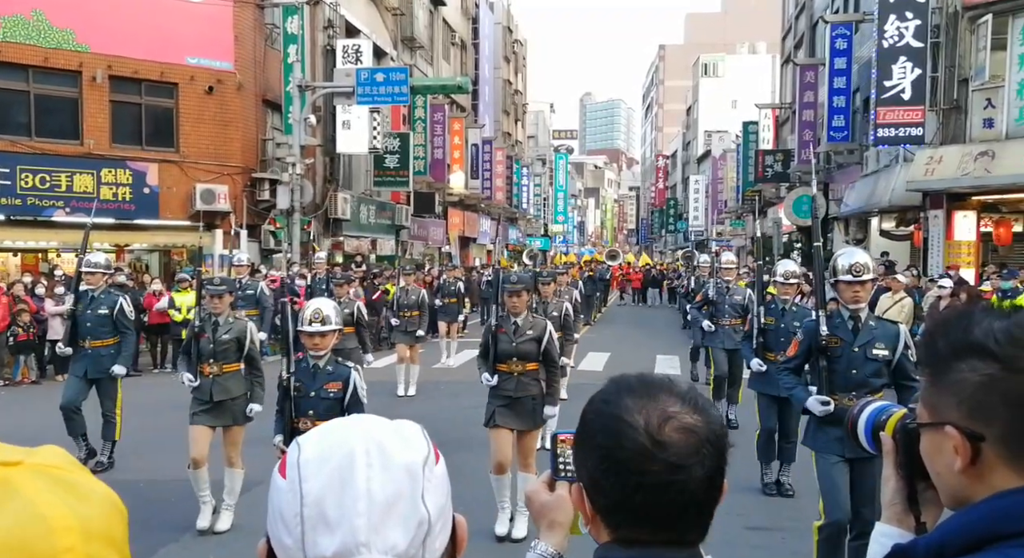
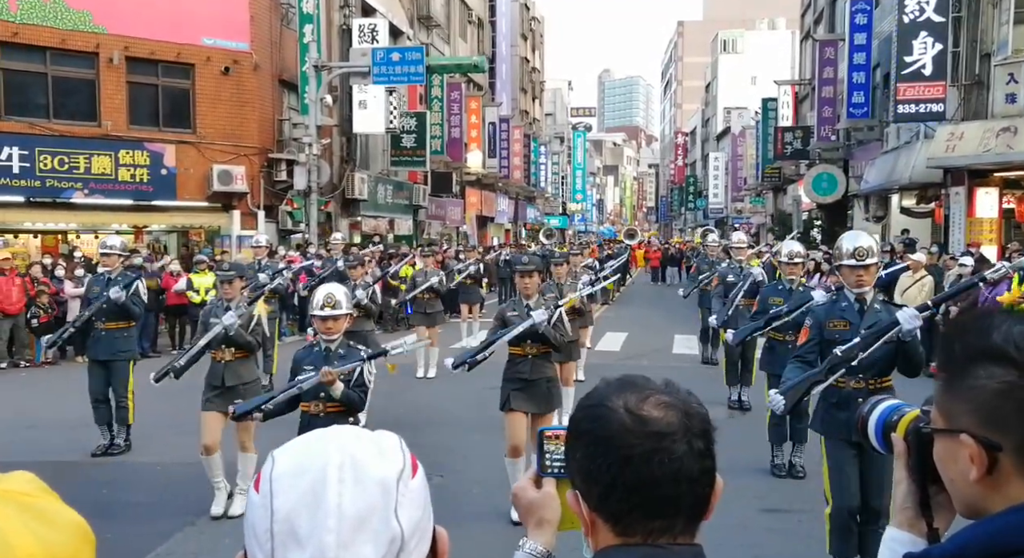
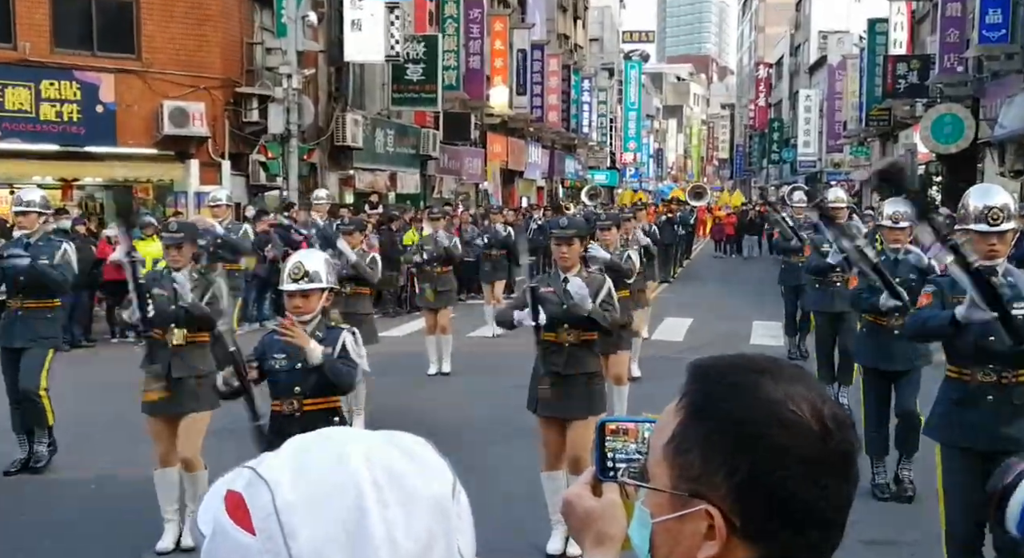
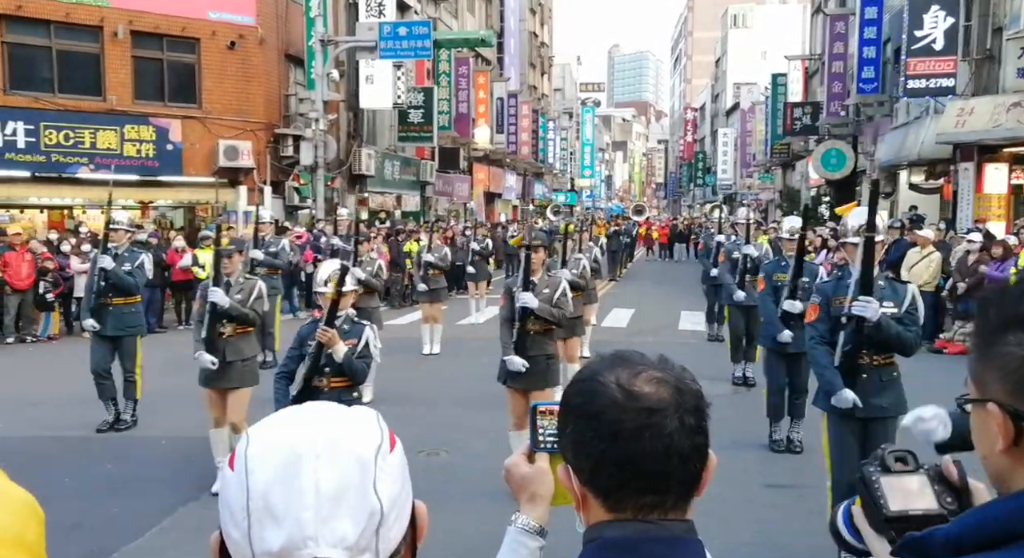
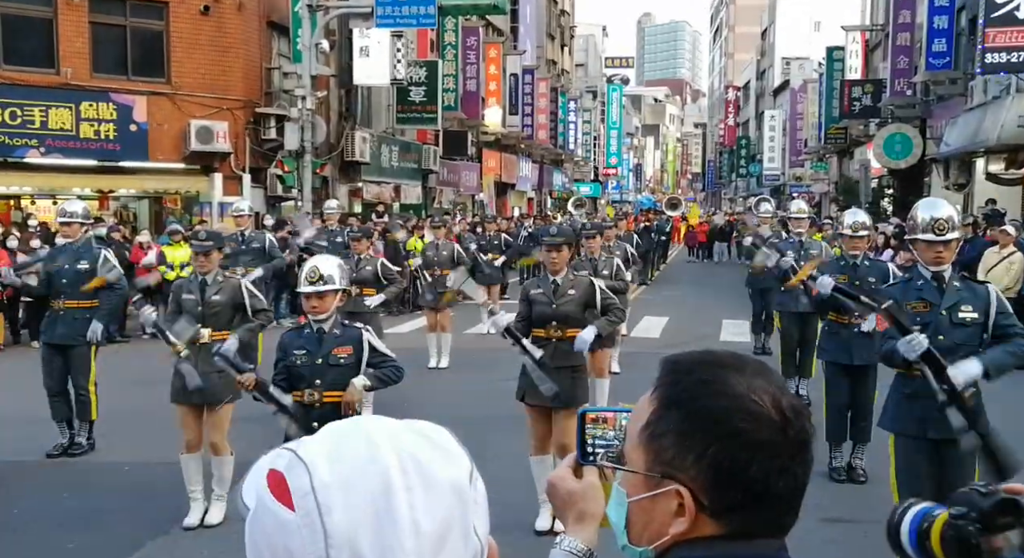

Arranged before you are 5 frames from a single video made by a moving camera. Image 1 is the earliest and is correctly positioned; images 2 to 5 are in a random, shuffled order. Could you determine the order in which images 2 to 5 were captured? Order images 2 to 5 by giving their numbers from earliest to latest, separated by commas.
2, 4, 5, 3
